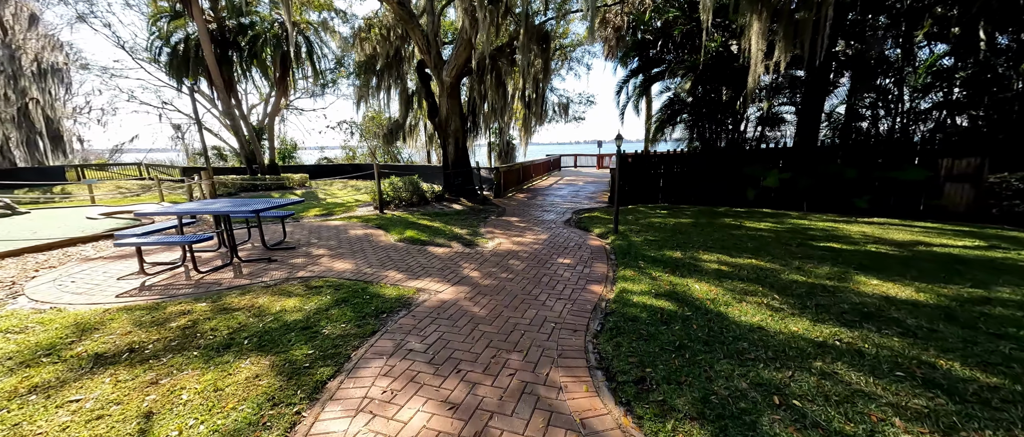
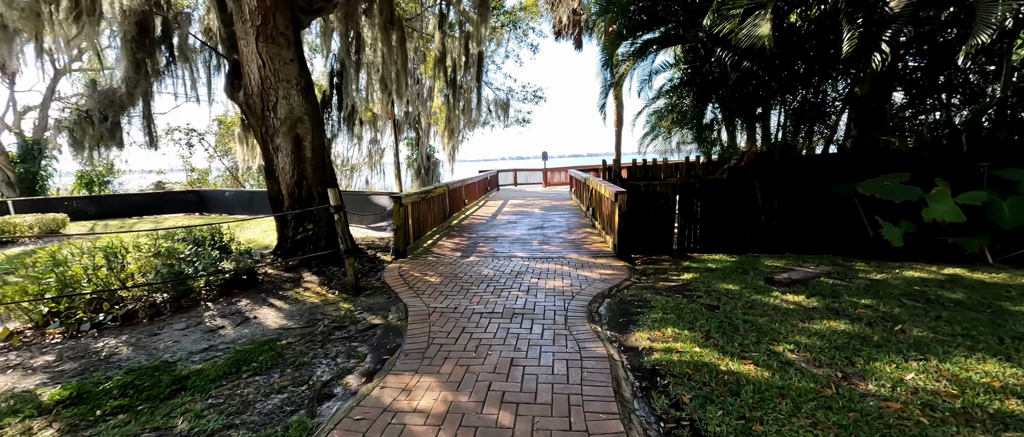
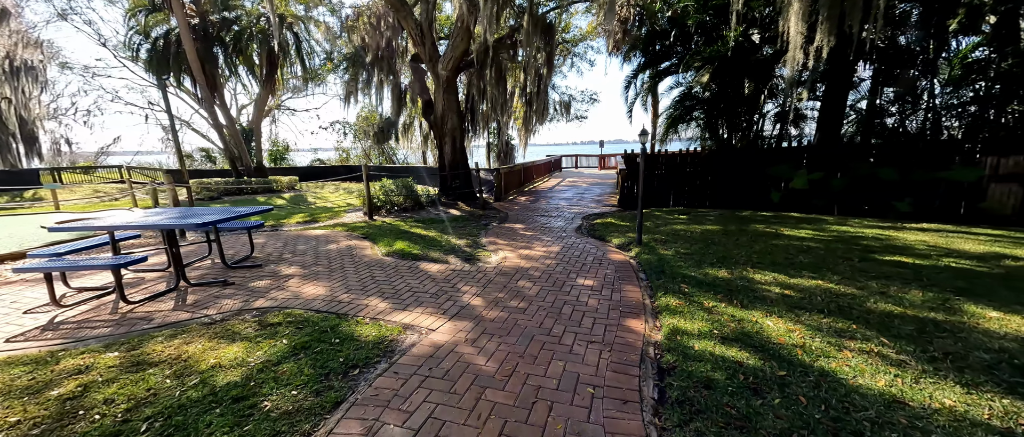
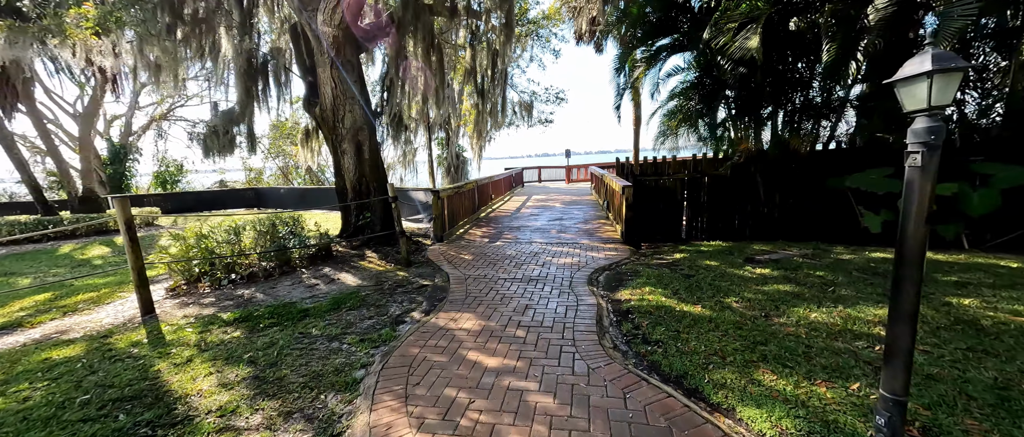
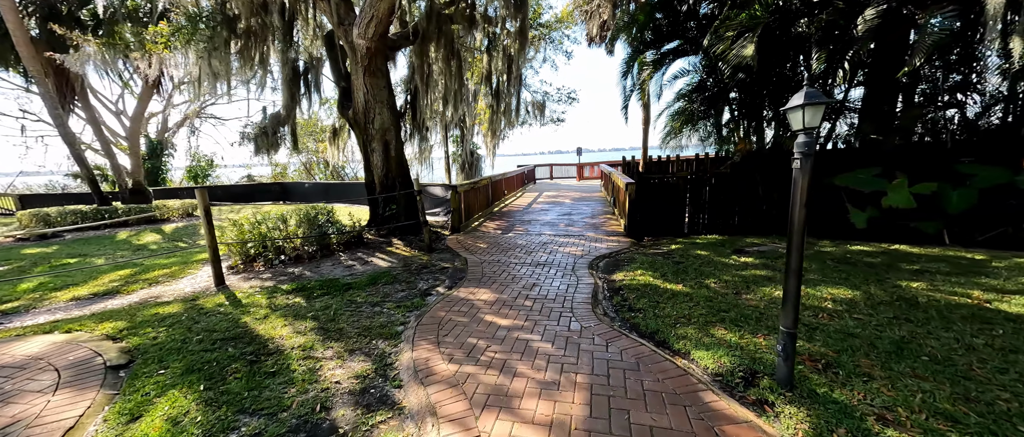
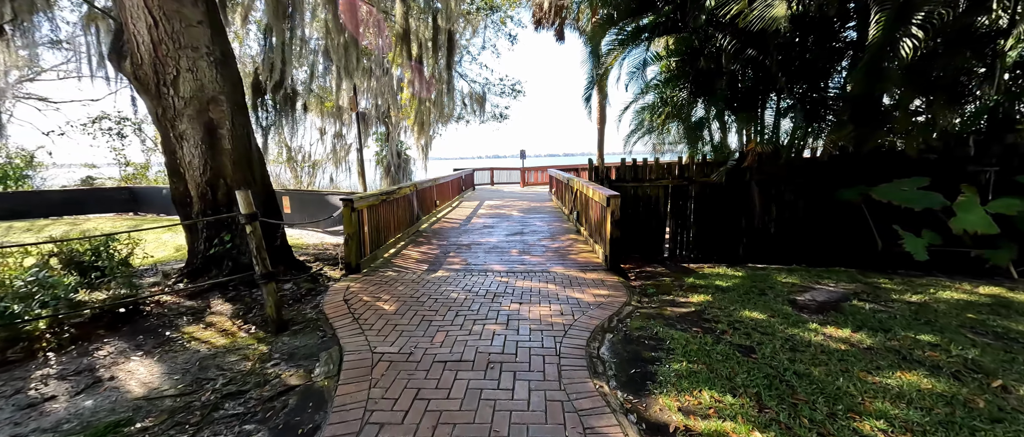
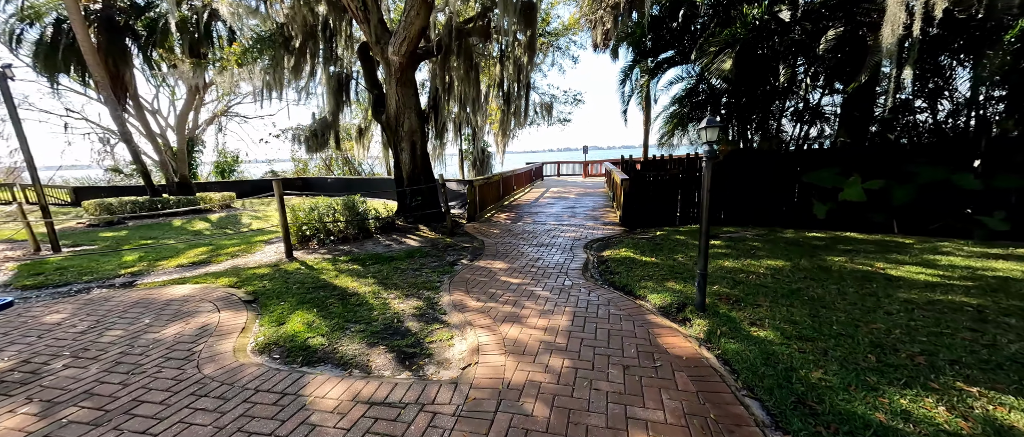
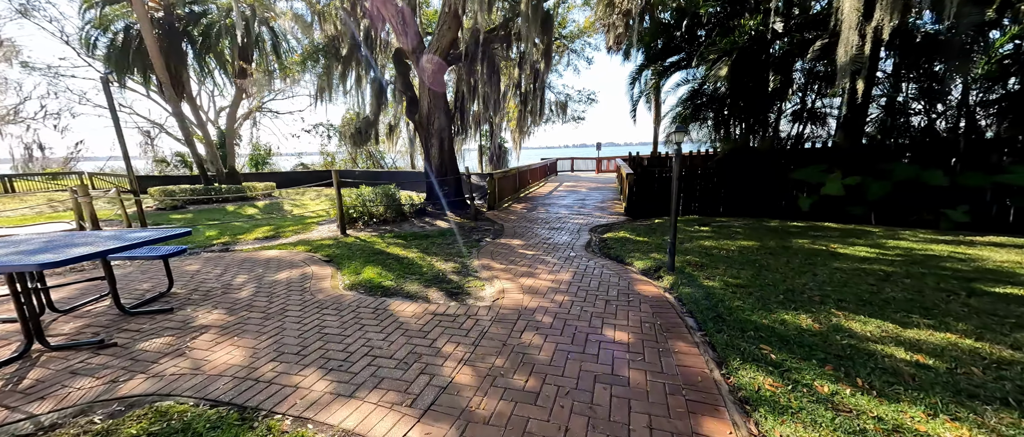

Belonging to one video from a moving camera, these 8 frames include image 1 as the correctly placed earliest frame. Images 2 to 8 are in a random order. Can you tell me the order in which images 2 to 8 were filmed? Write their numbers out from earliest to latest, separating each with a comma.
3, 8, 7, 5, 4, 2, 6
